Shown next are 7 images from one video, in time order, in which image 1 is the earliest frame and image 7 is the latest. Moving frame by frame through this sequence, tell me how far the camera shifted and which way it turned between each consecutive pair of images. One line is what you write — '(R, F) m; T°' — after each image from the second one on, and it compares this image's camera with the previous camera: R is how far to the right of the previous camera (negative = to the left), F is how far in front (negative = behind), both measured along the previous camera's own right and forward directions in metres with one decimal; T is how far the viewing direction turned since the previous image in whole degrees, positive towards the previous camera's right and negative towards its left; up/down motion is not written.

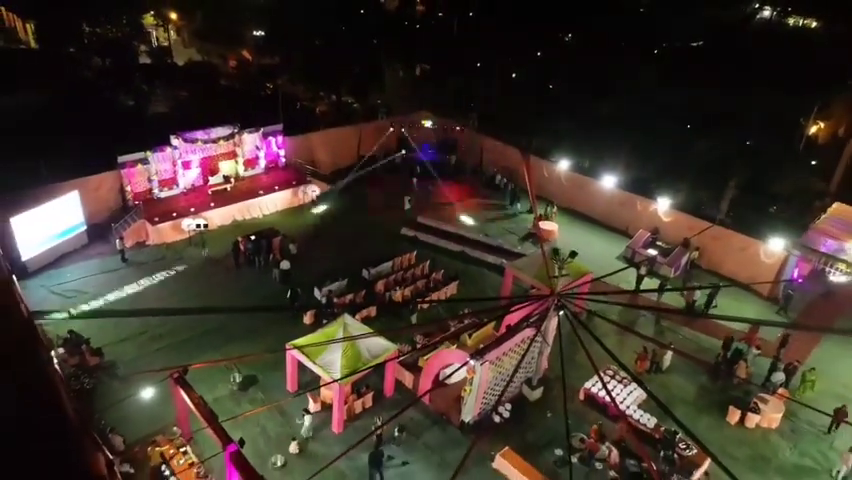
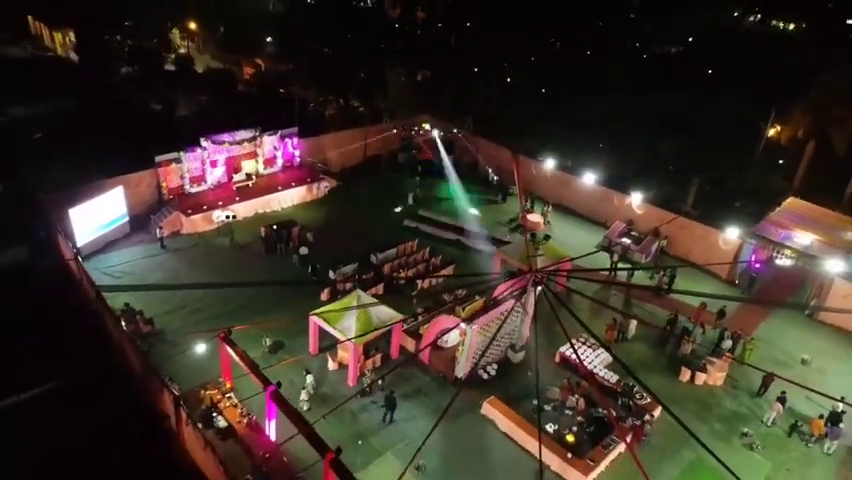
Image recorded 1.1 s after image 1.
(0.0, -2.2) m; 0°
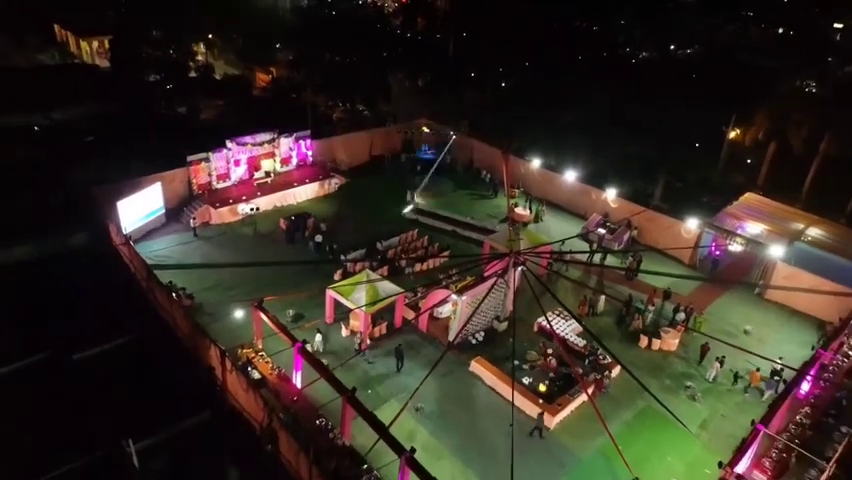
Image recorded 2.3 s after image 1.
(+0.1, -2.6) m; 0°
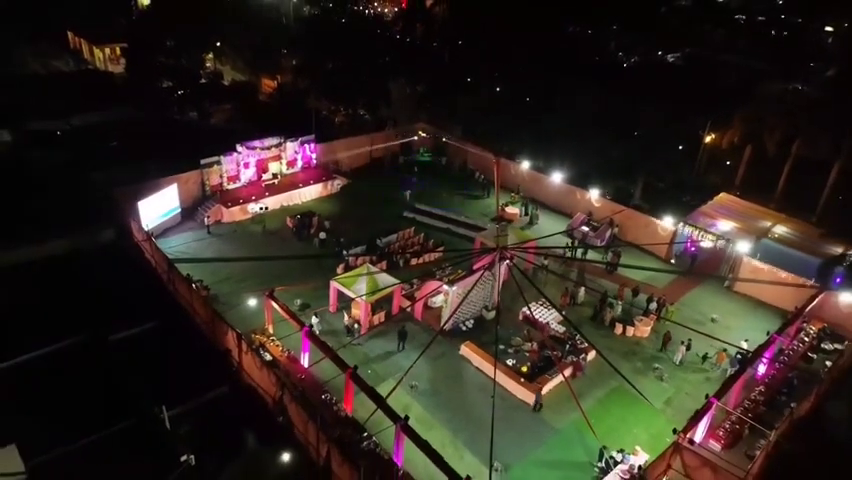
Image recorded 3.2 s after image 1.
(+0.2, -1.7) m; 0°
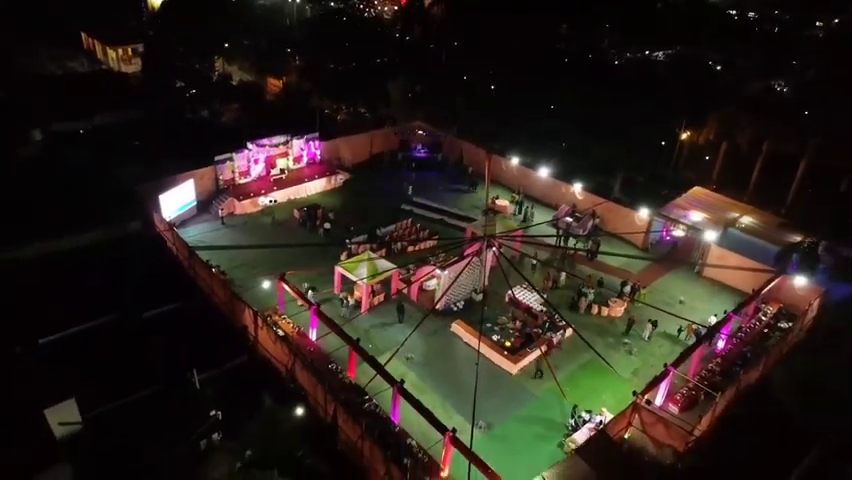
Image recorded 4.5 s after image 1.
(+0.2, -2.0) m; 0°
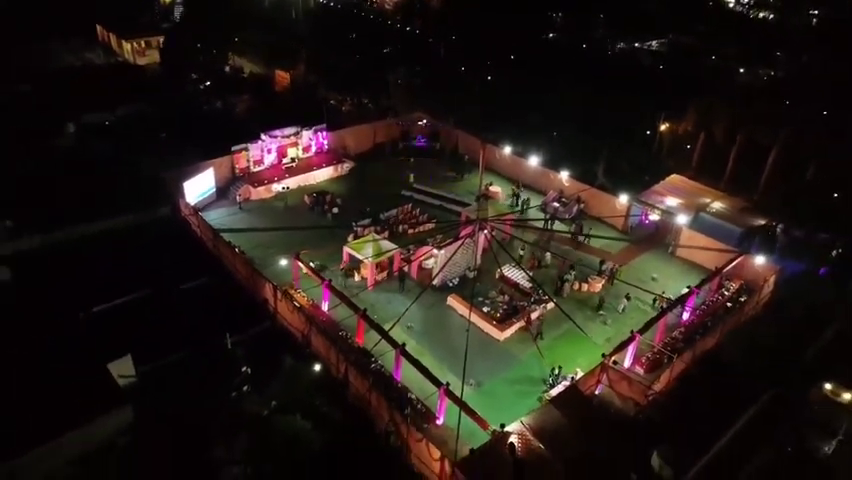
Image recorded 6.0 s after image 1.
(+0.1, -2.3) m; 0°
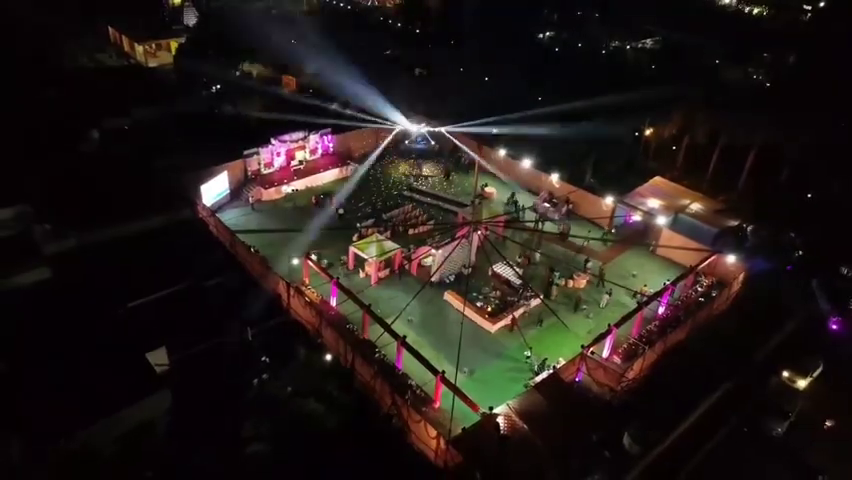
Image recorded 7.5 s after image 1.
(+0.1, -2.0) m; 0°
